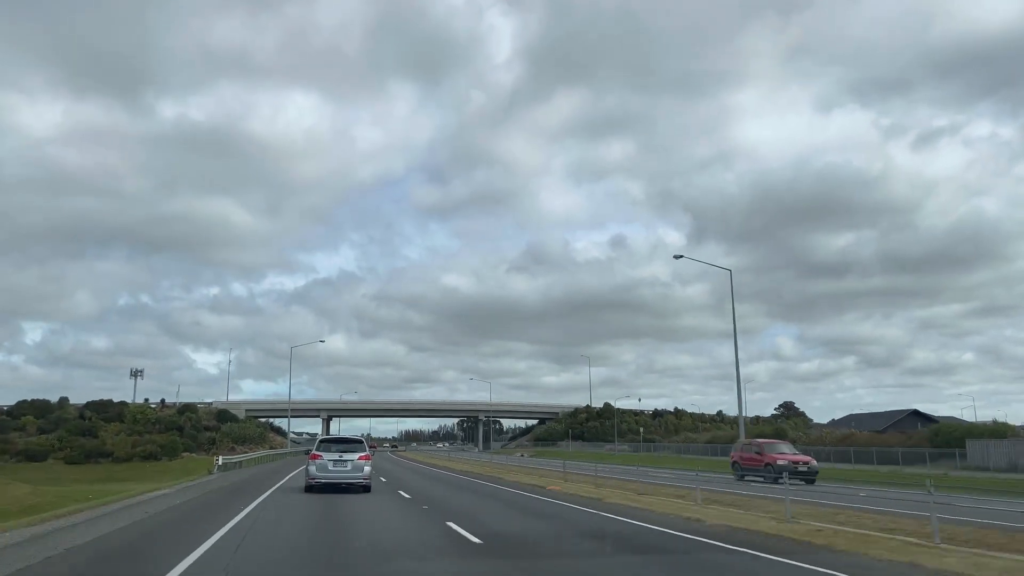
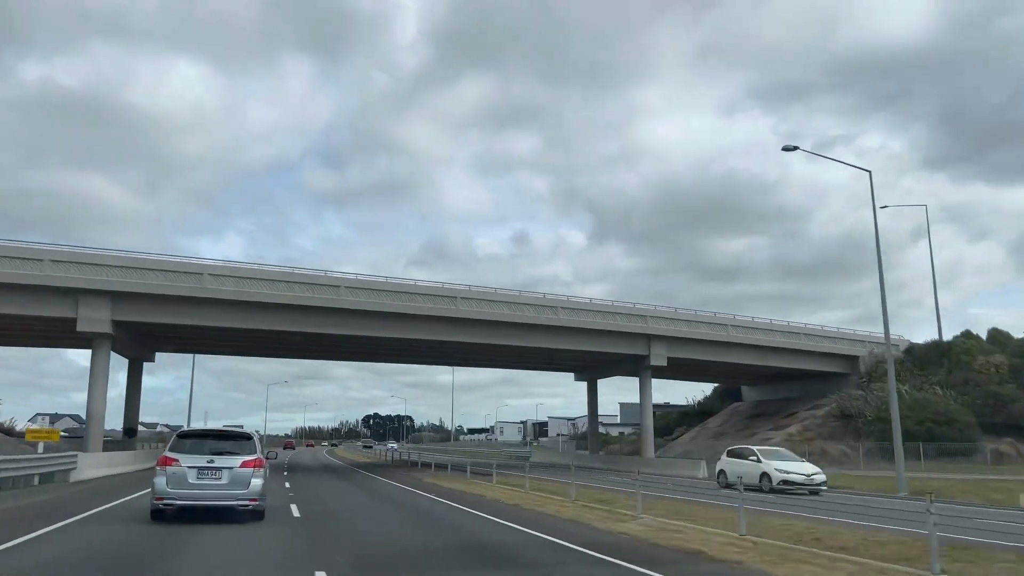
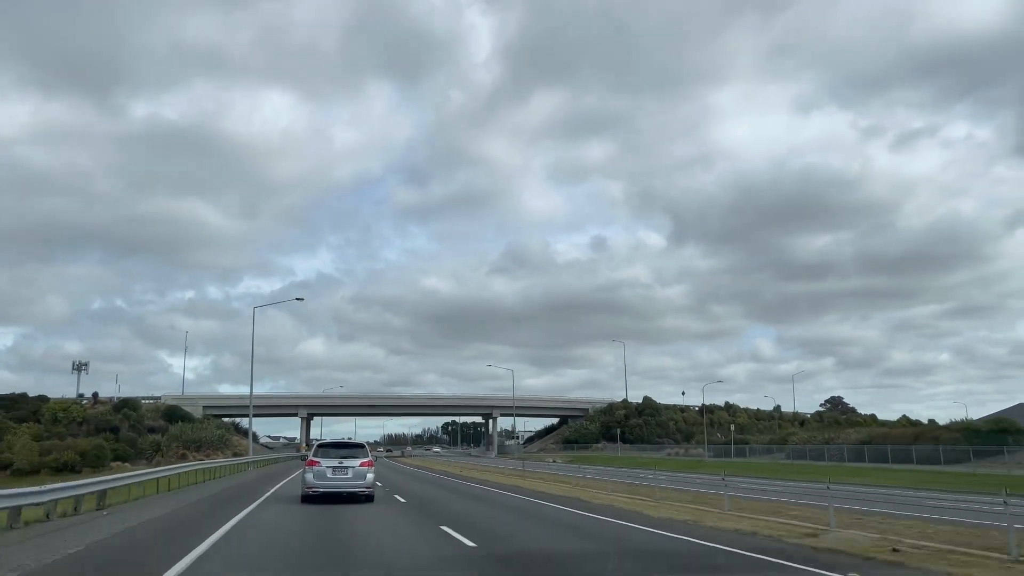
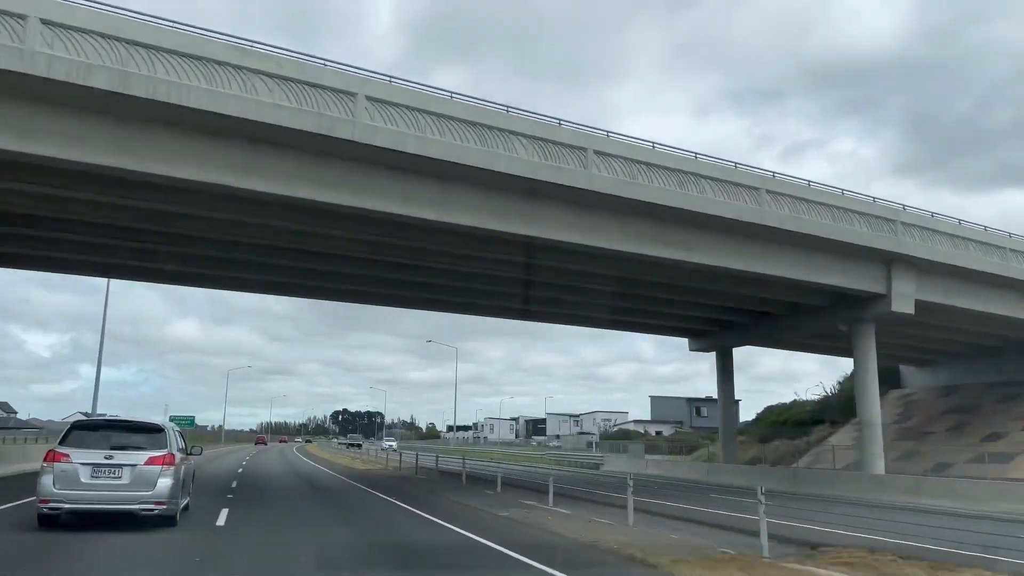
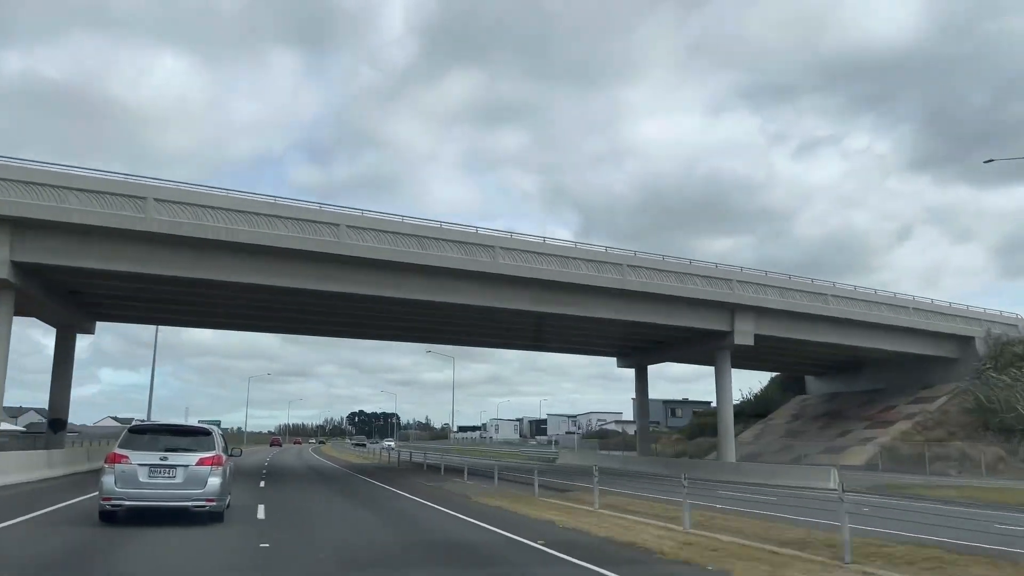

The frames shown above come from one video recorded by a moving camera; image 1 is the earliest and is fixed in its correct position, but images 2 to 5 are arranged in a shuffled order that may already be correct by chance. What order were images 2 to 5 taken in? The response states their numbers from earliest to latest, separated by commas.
3, 2, 5, 4
